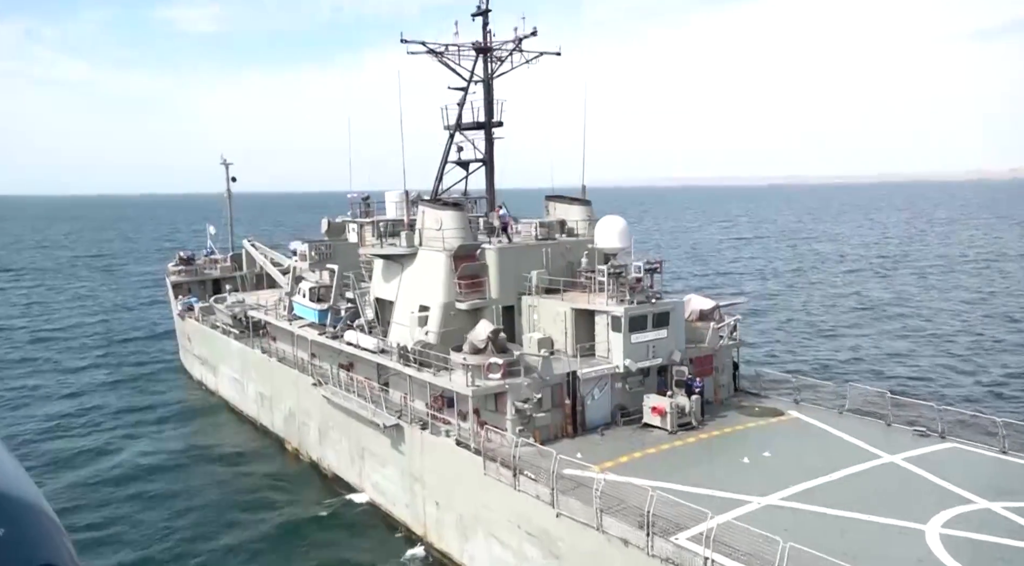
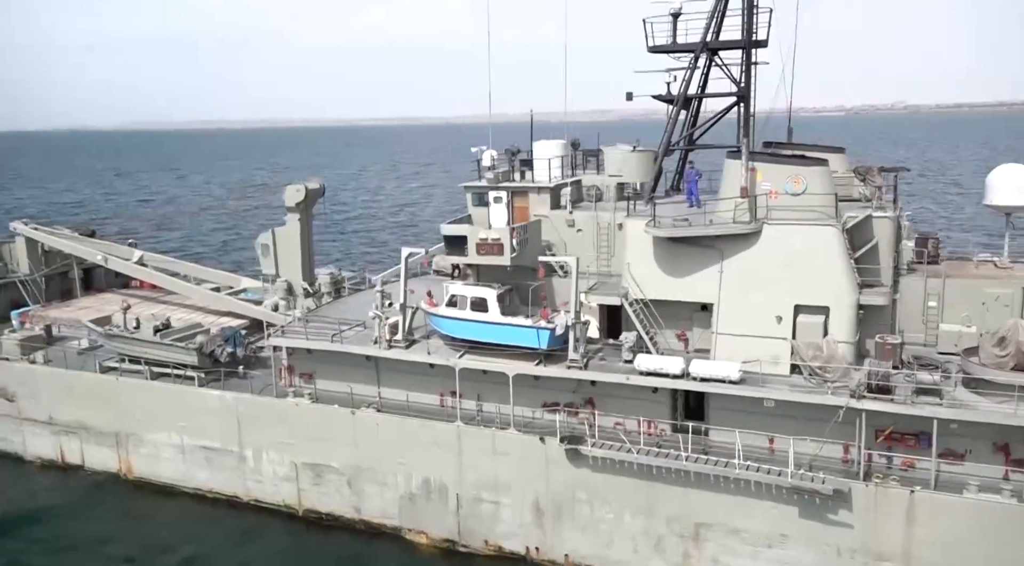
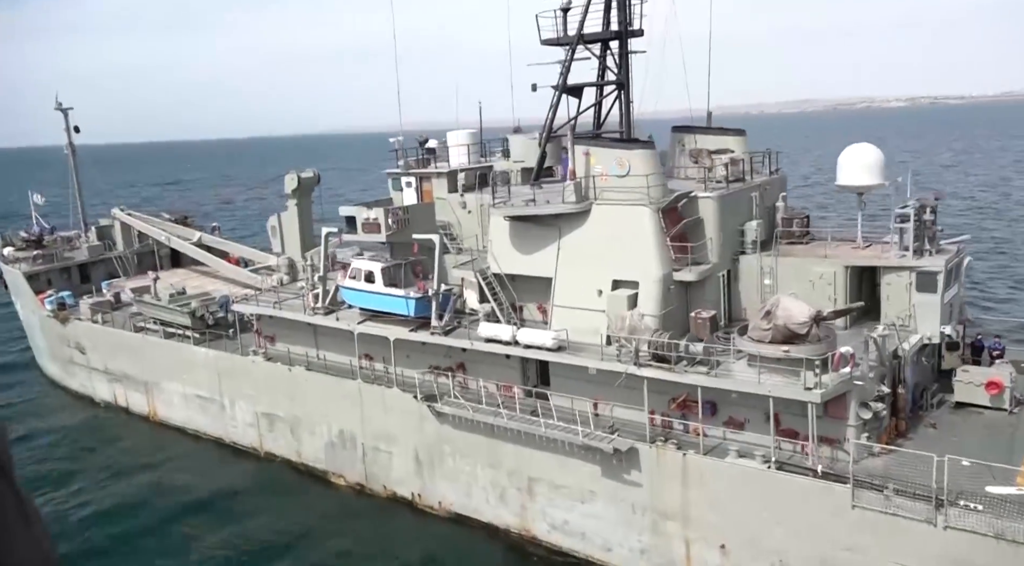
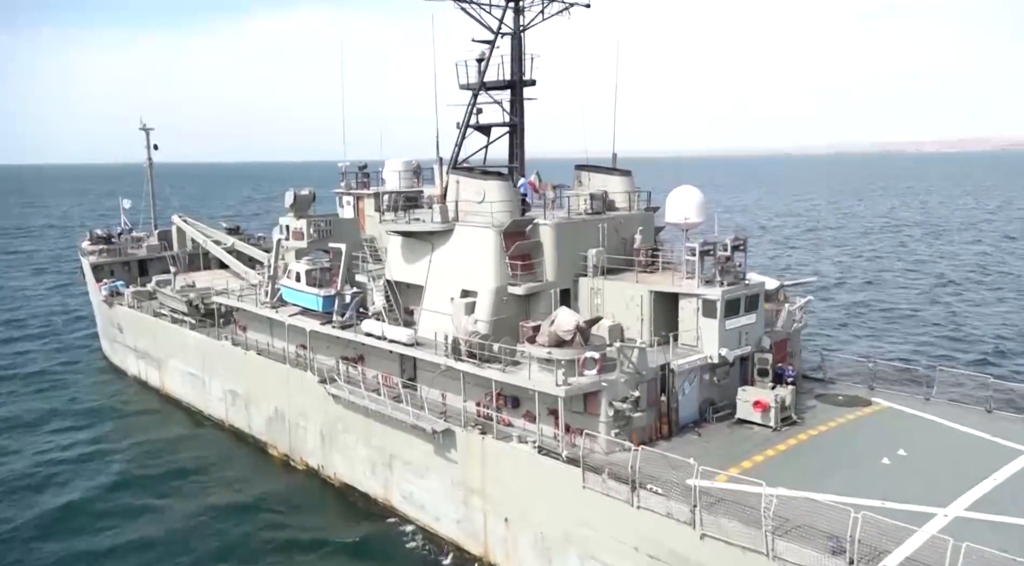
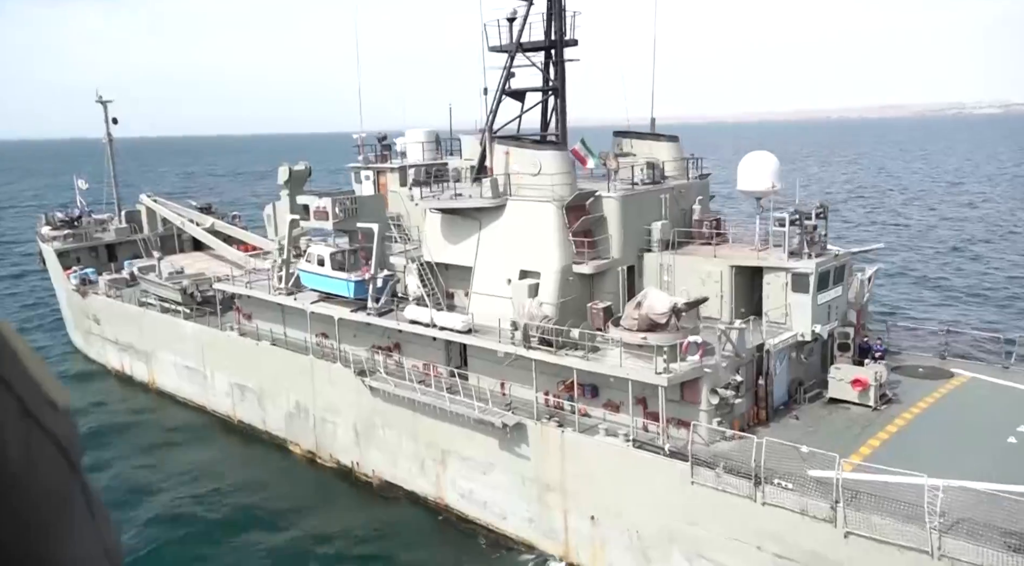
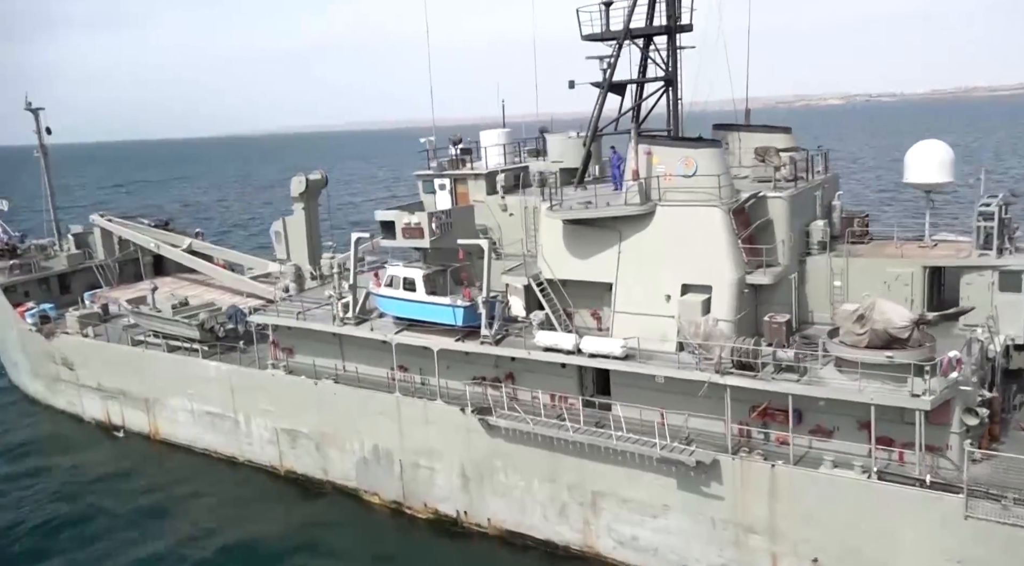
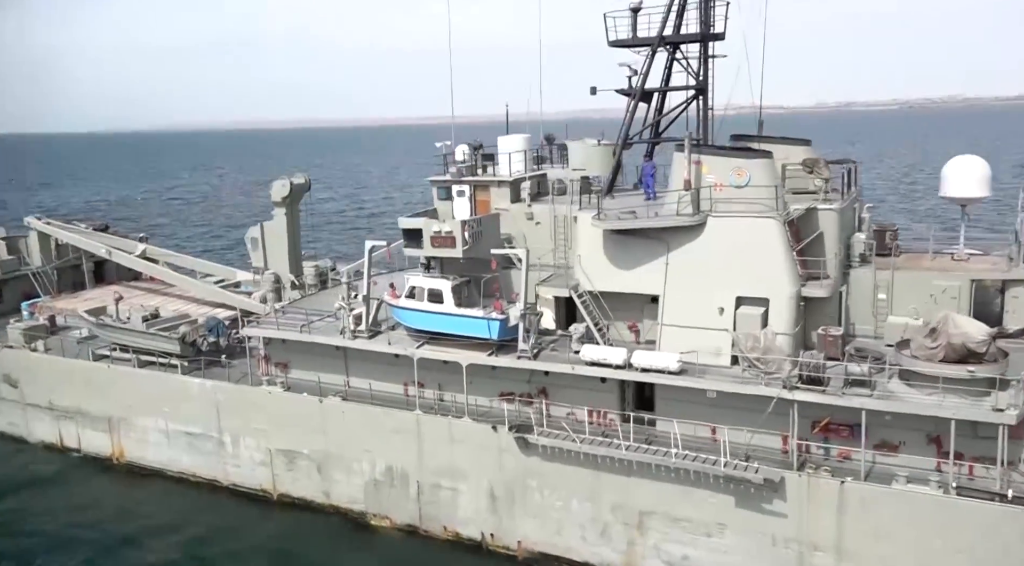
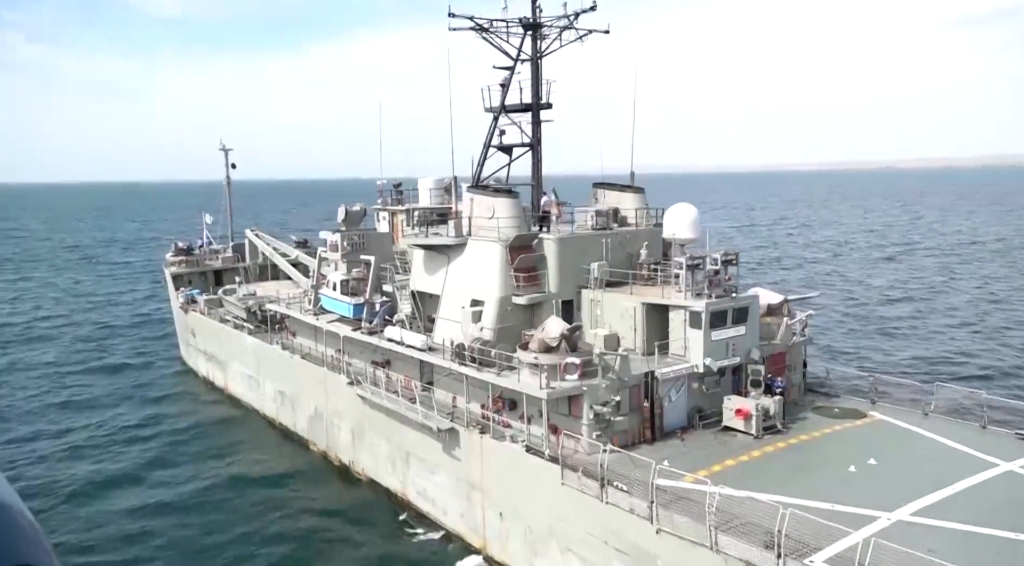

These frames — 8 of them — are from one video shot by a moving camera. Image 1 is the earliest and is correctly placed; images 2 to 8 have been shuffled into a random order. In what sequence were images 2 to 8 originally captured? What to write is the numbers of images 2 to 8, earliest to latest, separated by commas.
8, 4, 5, 3, 6, 7, 2
